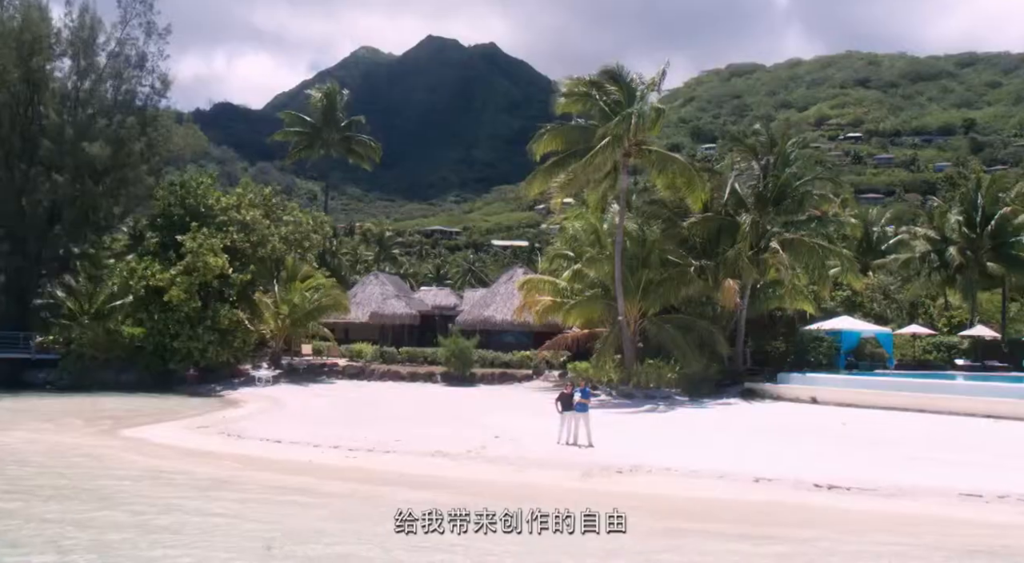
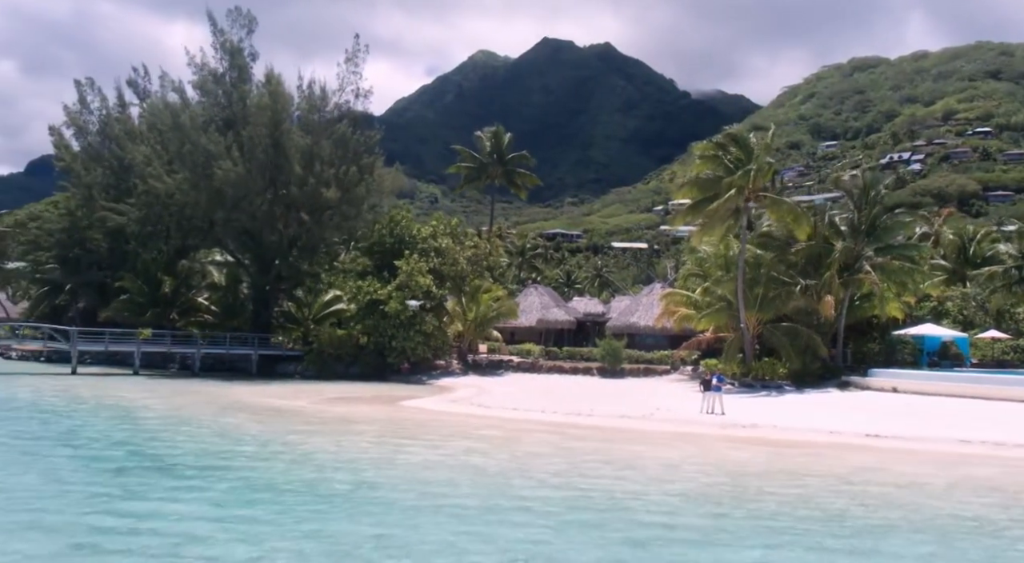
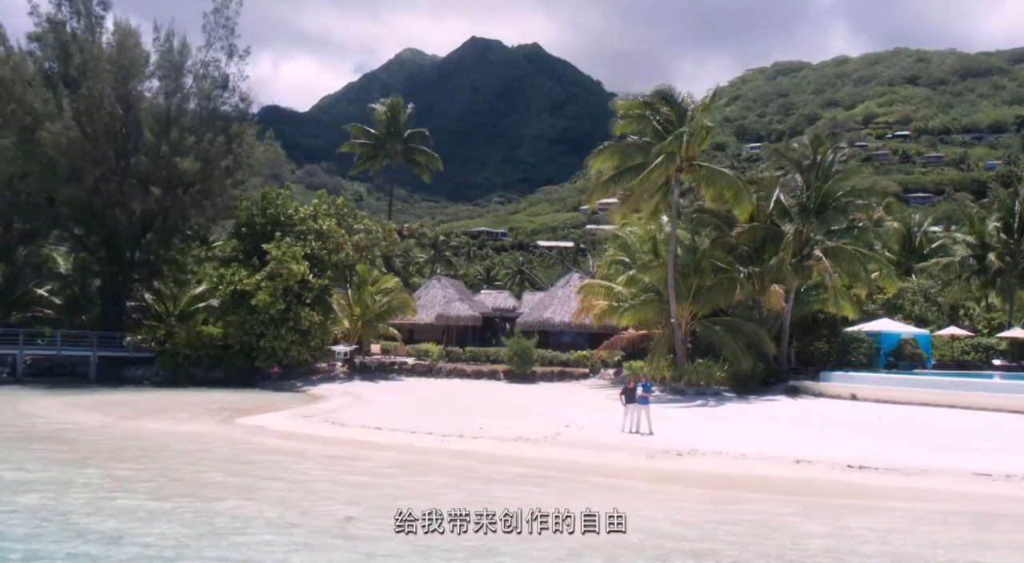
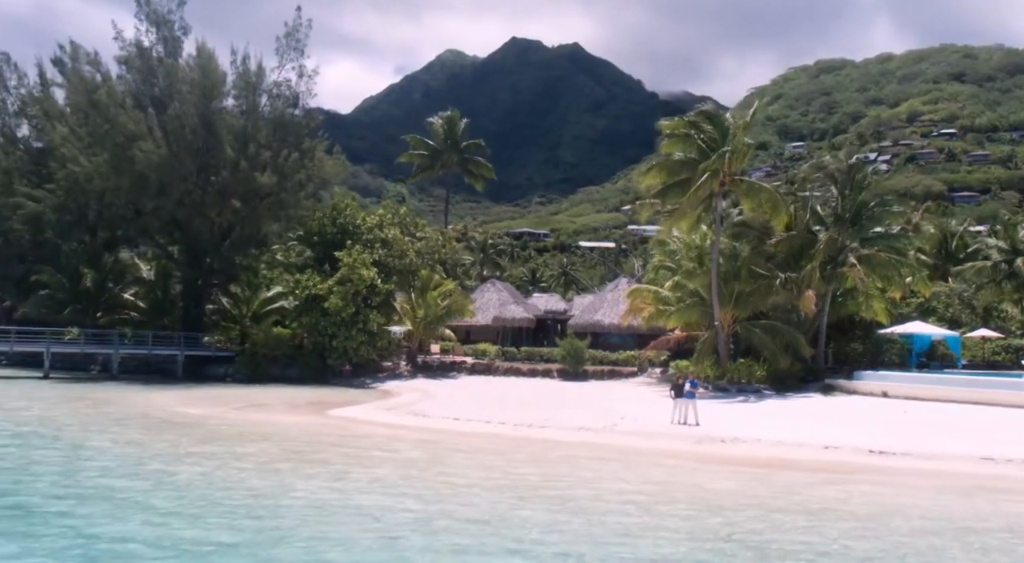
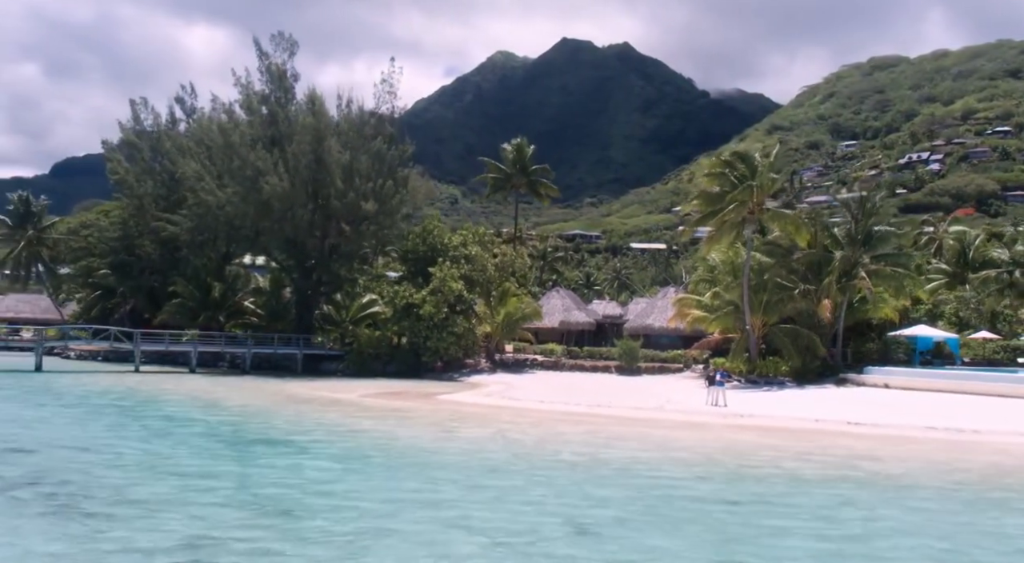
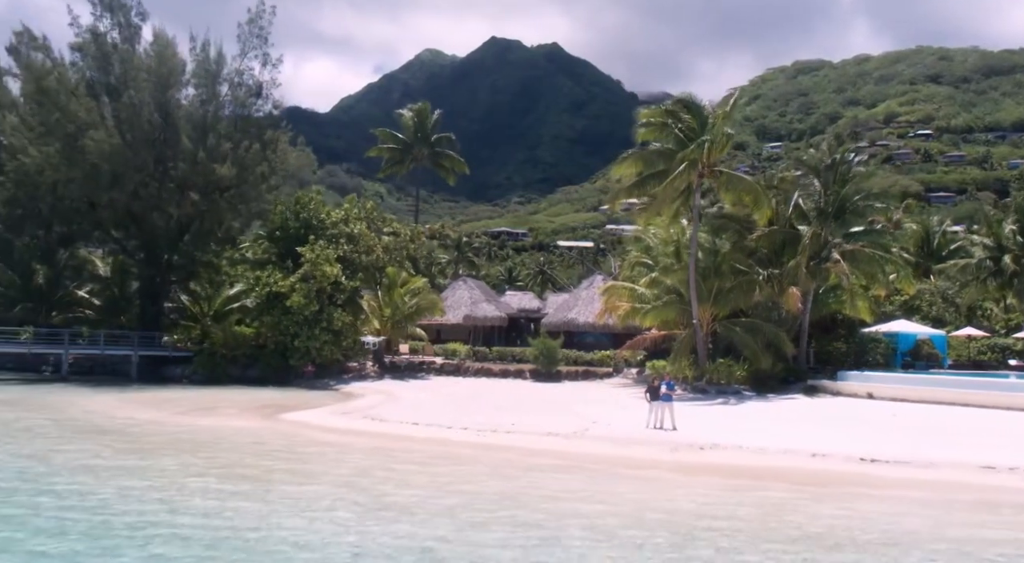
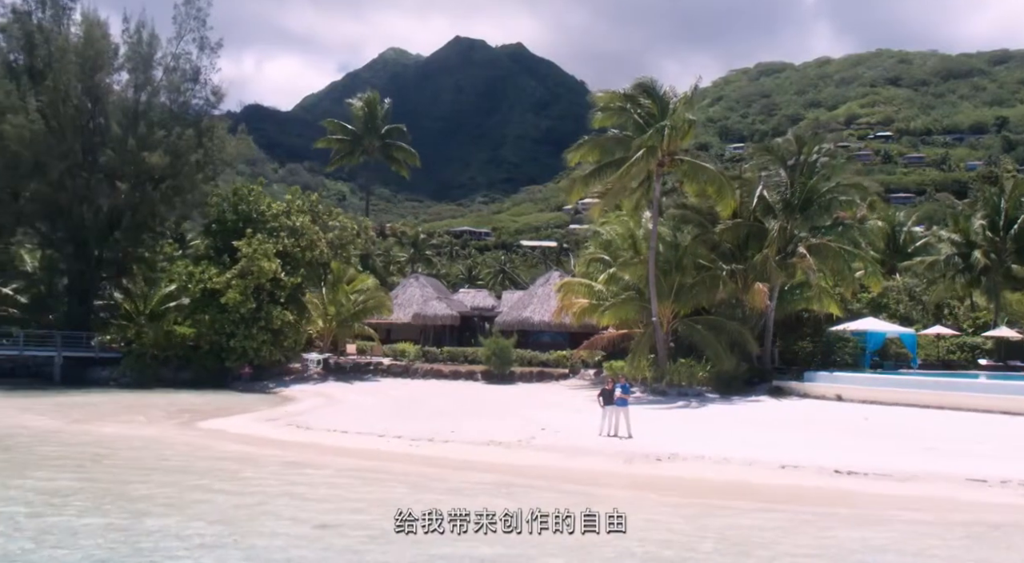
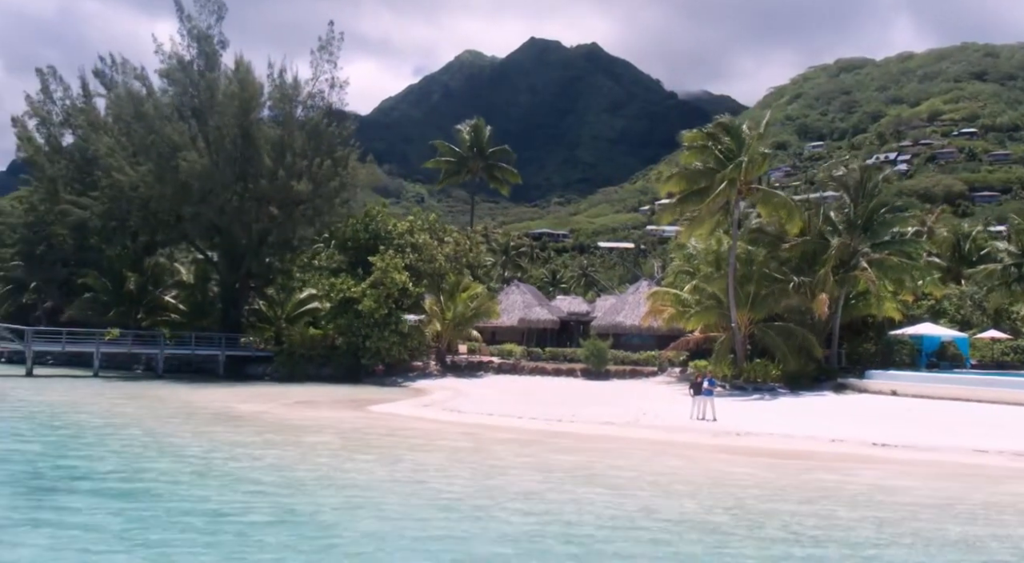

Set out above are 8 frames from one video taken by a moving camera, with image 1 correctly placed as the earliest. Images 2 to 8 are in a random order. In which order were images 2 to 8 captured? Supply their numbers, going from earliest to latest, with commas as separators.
7, 3, 6, 4, 8, 2, 5
